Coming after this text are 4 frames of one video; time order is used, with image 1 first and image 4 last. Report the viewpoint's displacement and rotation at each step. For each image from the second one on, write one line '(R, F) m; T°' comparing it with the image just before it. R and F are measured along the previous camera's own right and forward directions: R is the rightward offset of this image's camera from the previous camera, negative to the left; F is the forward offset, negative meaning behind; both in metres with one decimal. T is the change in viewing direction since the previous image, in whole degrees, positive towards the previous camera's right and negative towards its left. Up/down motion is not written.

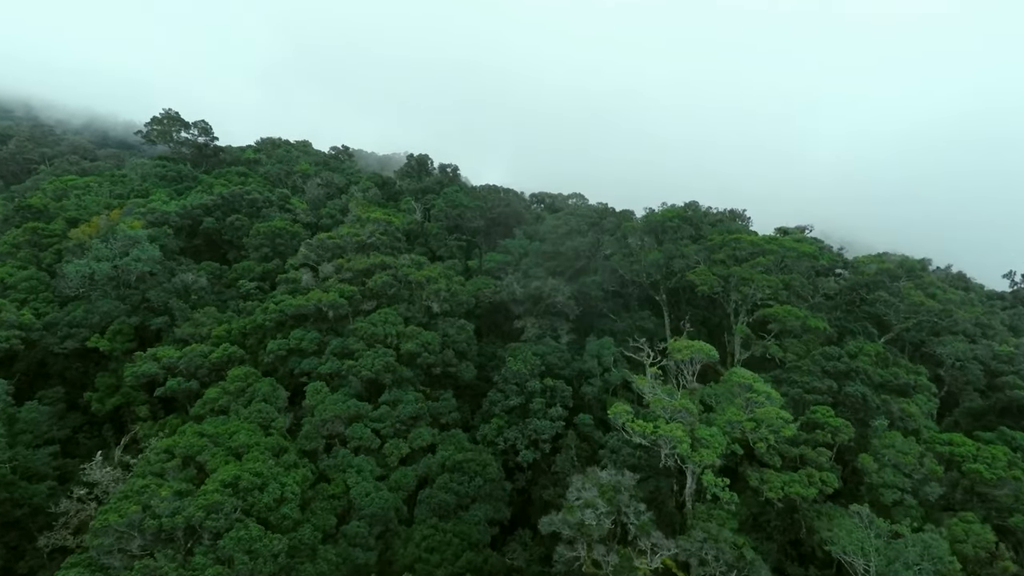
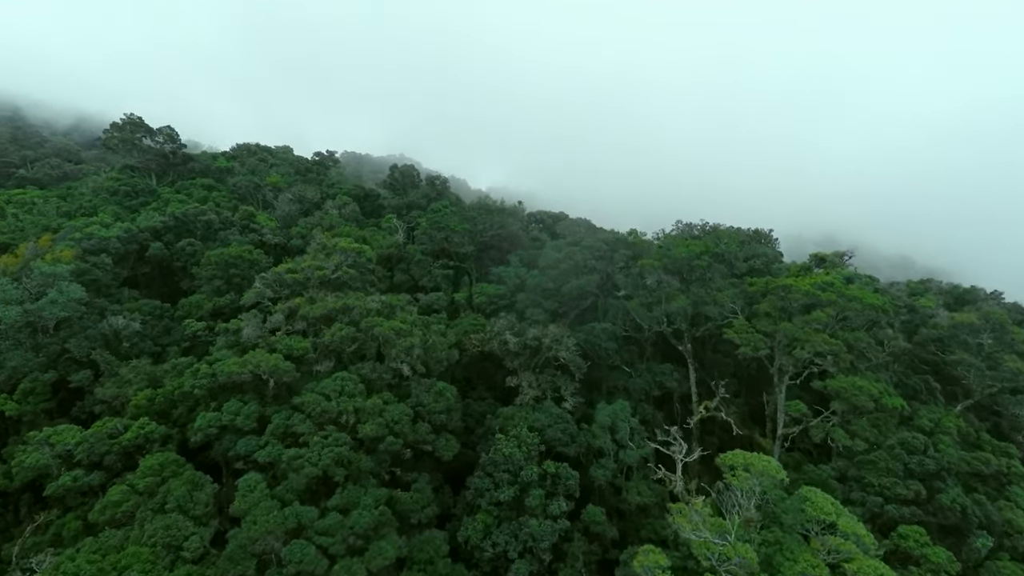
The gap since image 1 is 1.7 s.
(+0.3, +4.5) m; 0°
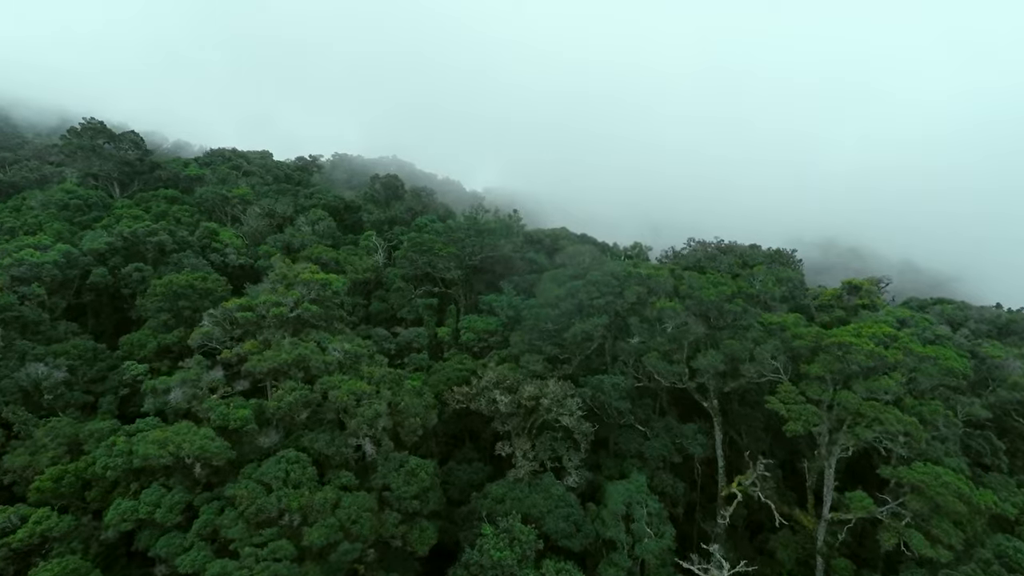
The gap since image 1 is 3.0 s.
(+0.2, +3.5) m; 0°
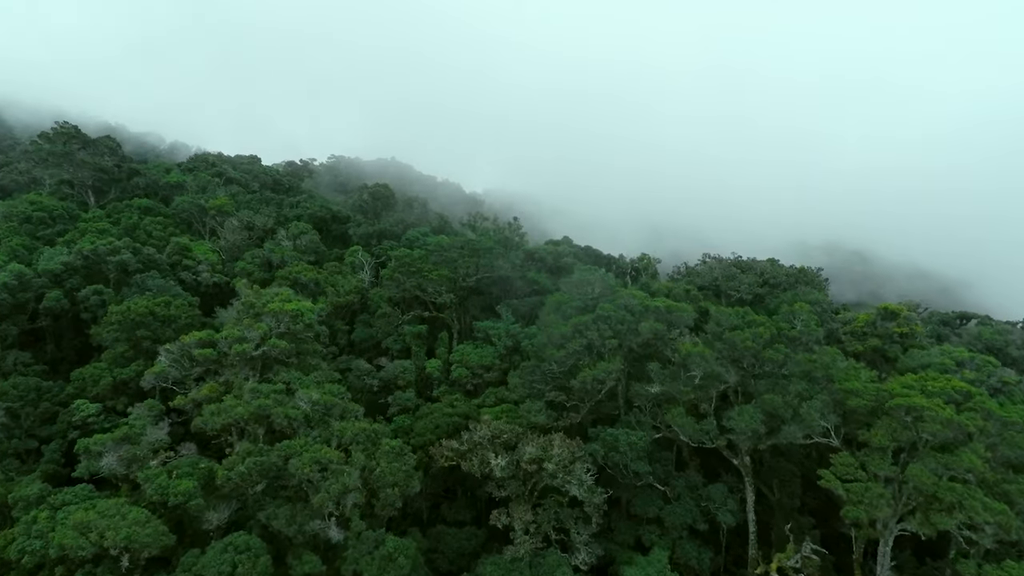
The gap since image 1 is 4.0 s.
(+0.1, +2.5) m; 0°
